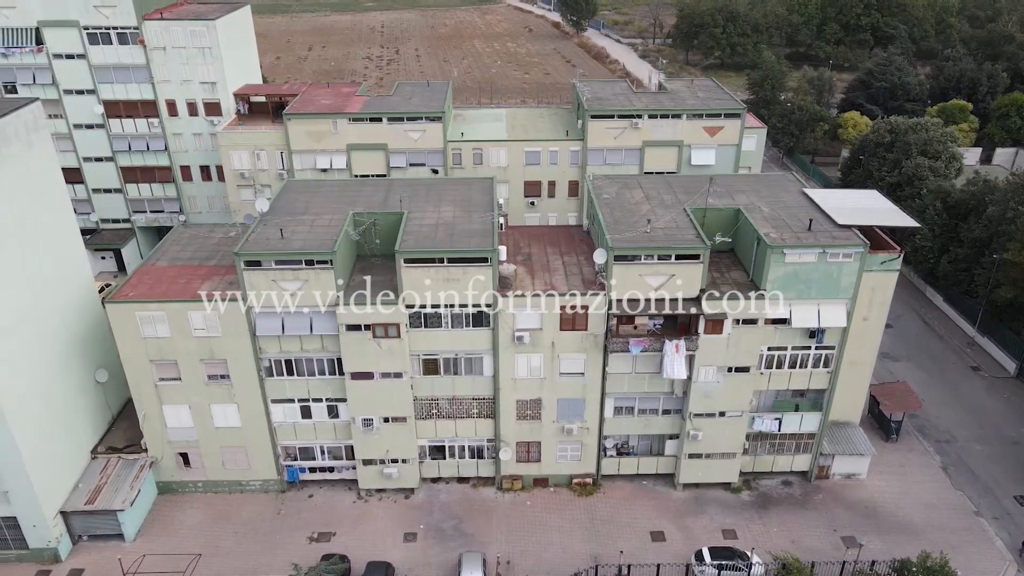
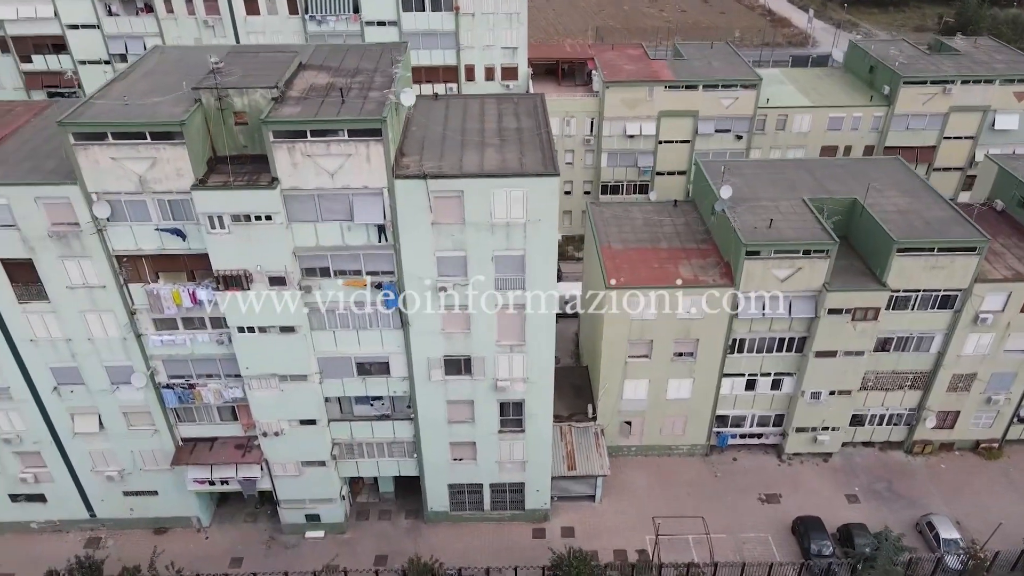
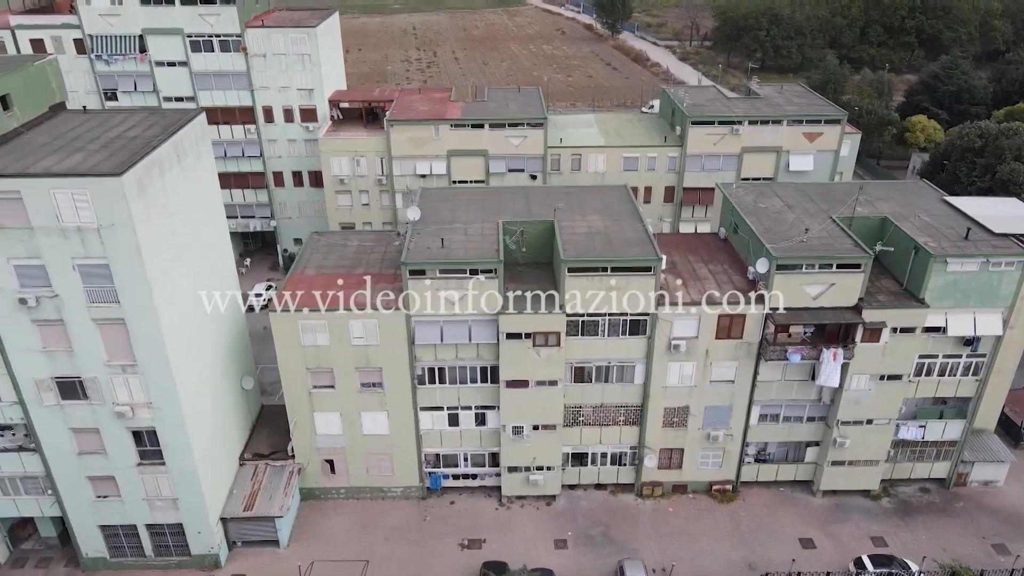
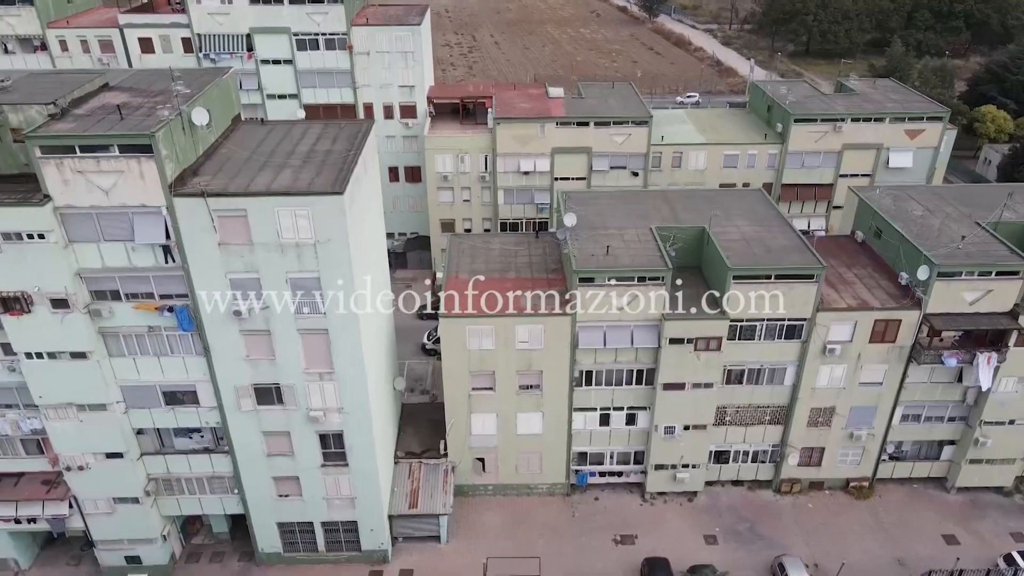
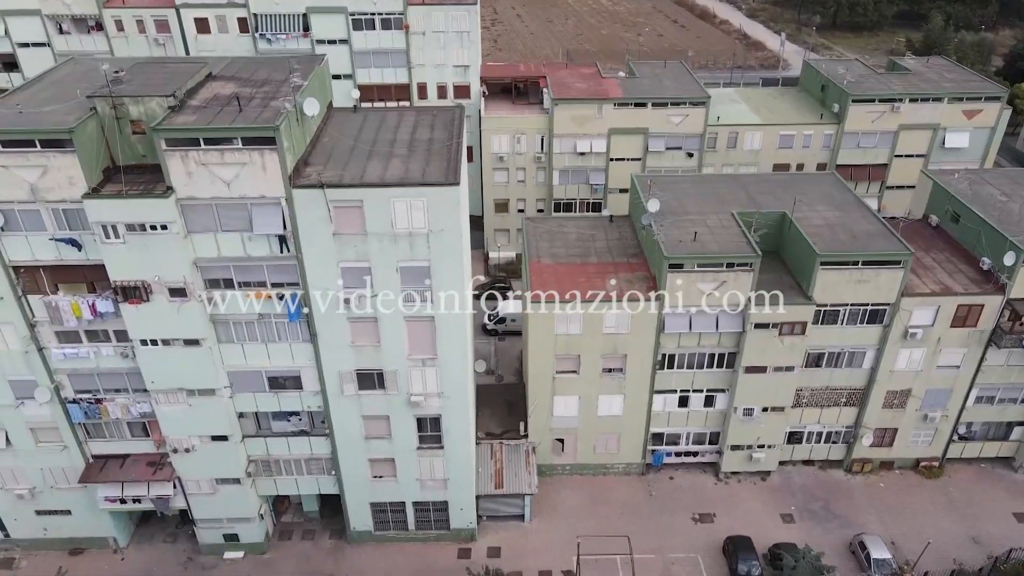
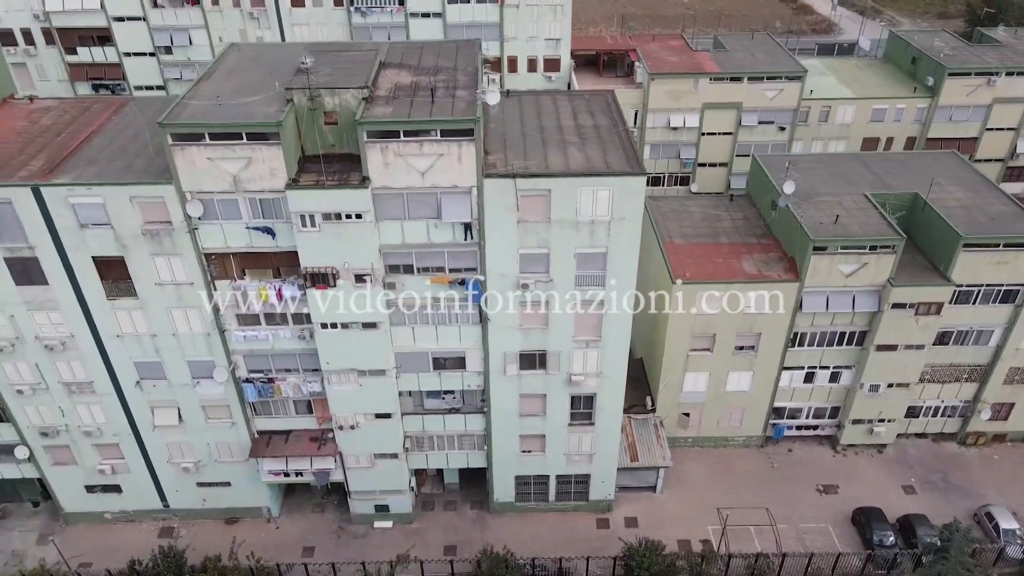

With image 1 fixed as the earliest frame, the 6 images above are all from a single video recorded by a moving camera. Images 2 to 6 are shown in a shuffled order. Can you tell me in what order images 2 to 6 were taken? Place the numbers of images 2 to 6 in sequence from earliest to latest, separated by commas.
3, 4, 5, 2, 6
